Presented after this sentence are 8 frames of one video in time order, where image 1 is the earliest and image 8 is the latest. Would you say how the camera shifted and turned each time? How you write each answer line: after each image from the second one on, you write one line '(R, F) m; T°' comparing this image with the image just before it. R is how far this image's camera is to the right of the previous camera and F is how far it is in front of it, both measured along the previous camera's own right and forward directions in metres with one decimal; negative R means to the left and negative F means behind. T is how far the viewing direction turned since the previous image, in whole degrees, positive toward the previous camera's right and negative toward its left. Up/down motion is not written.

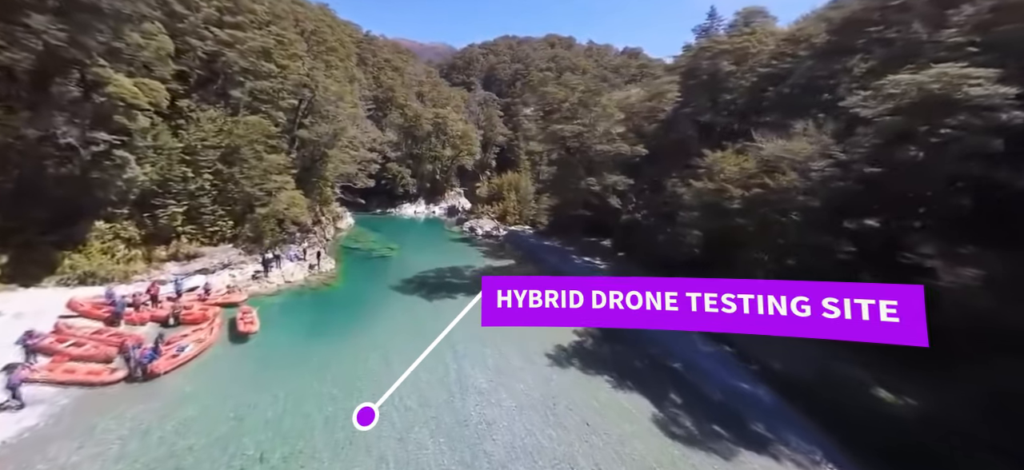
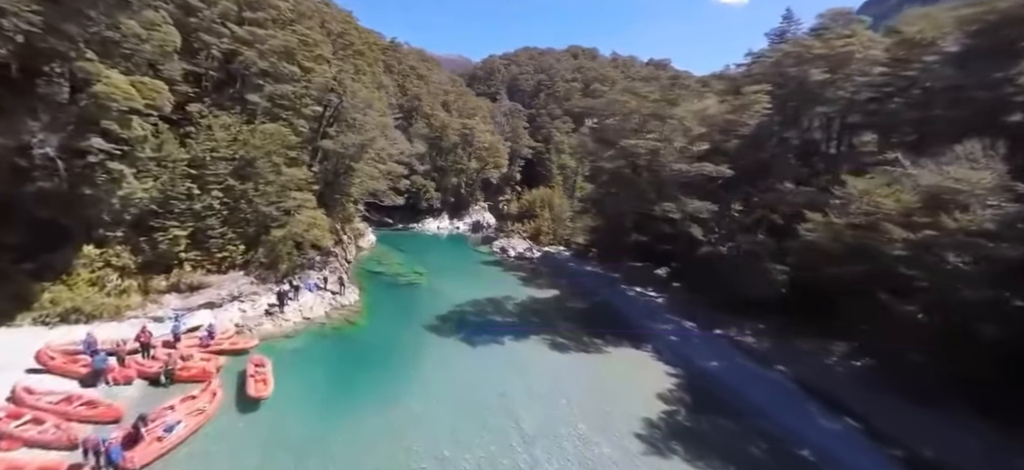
(-2.3, +3.4) m; -1°
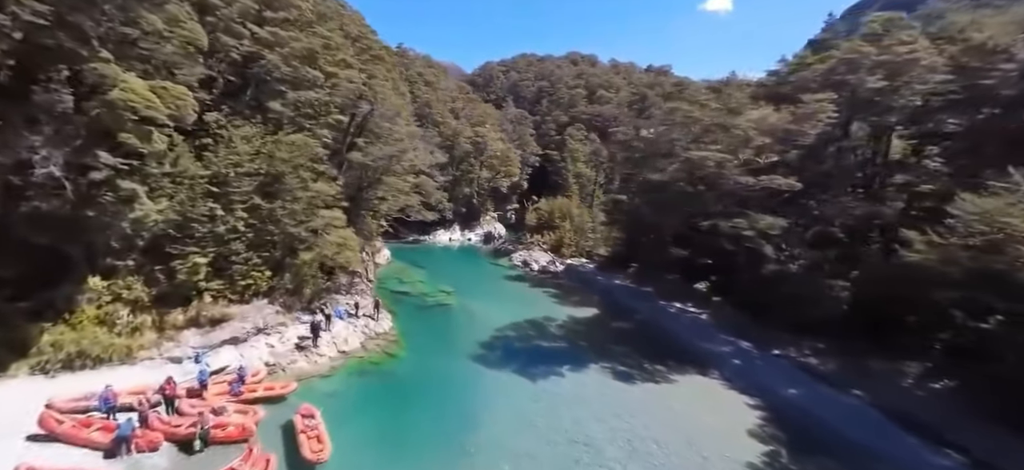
(-3.0, +1.8) m; +2°
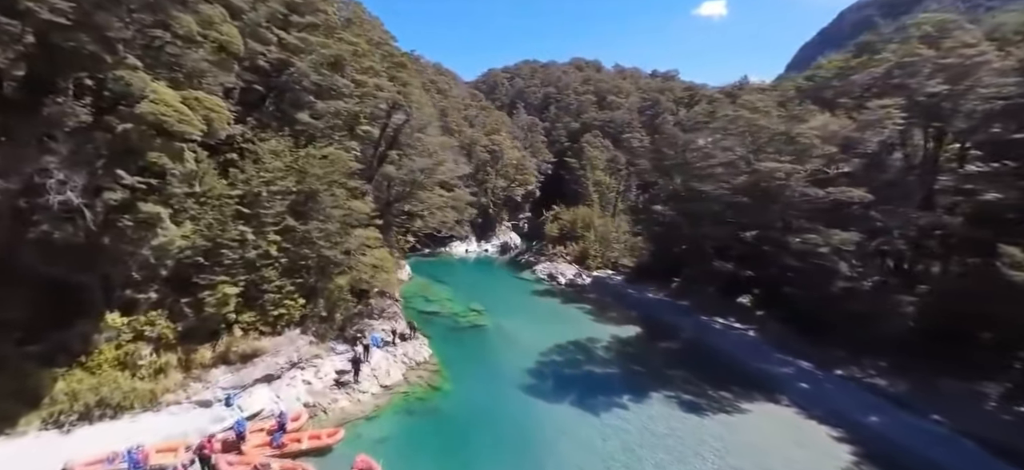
(-2.3, +1.4) m; 0°
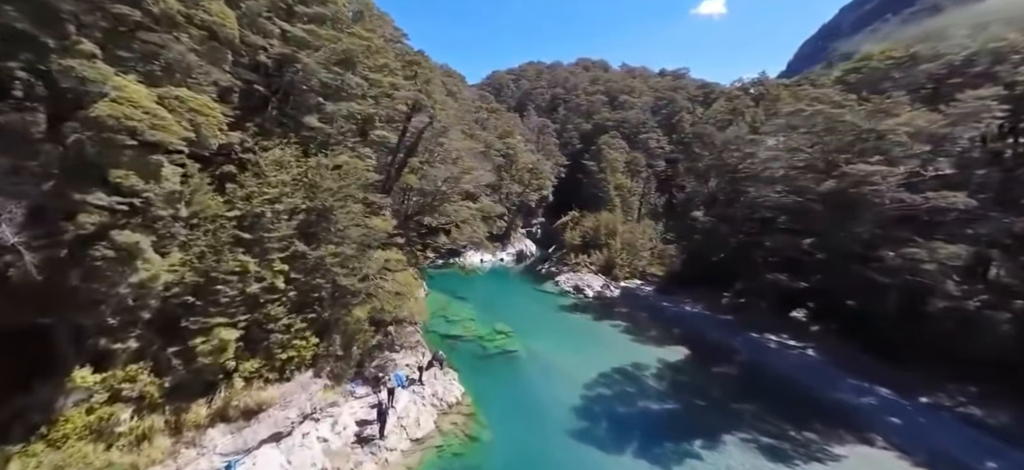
(-1.5, +2.3) m; 0°
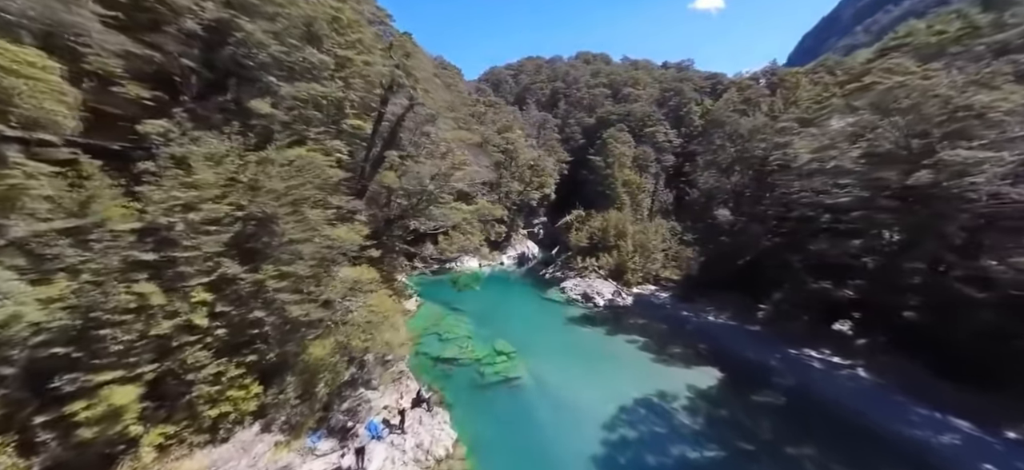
(0.0, +2.9) m; 0°
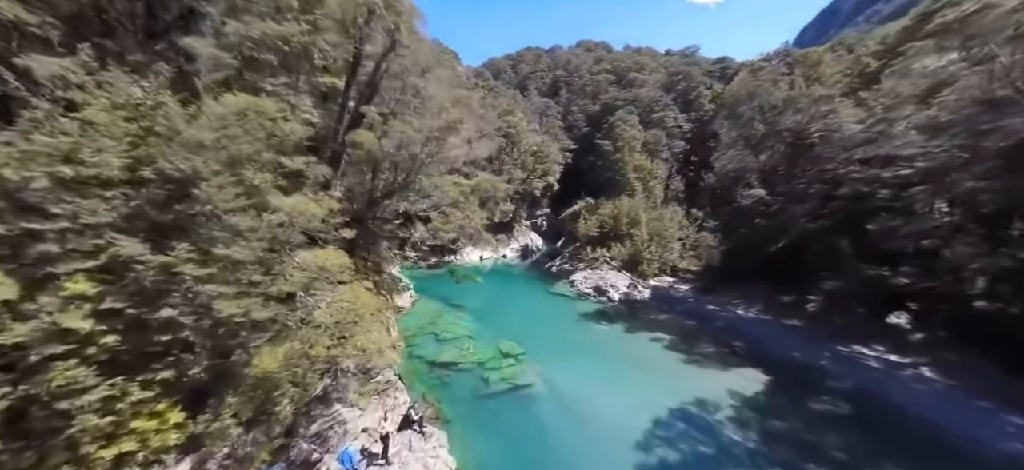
(-0.3, +2.6) m; 0°
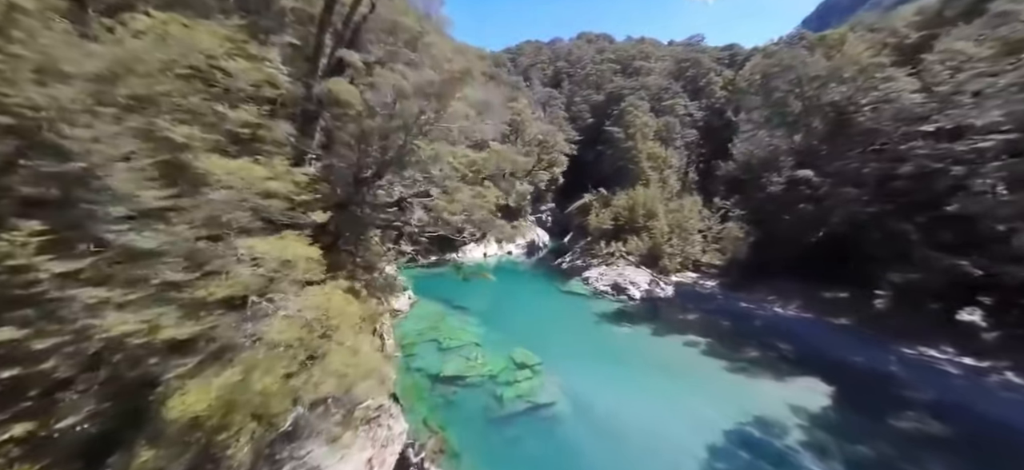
(-0.5, +2.4) m; 0°
